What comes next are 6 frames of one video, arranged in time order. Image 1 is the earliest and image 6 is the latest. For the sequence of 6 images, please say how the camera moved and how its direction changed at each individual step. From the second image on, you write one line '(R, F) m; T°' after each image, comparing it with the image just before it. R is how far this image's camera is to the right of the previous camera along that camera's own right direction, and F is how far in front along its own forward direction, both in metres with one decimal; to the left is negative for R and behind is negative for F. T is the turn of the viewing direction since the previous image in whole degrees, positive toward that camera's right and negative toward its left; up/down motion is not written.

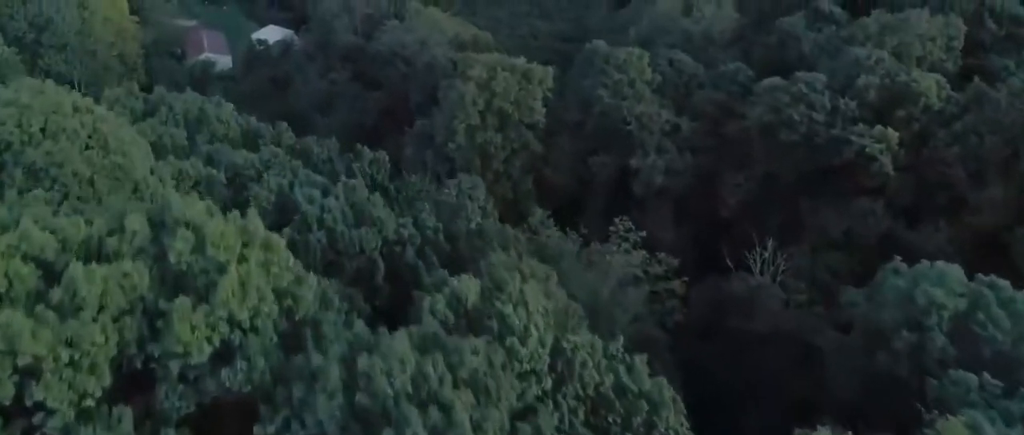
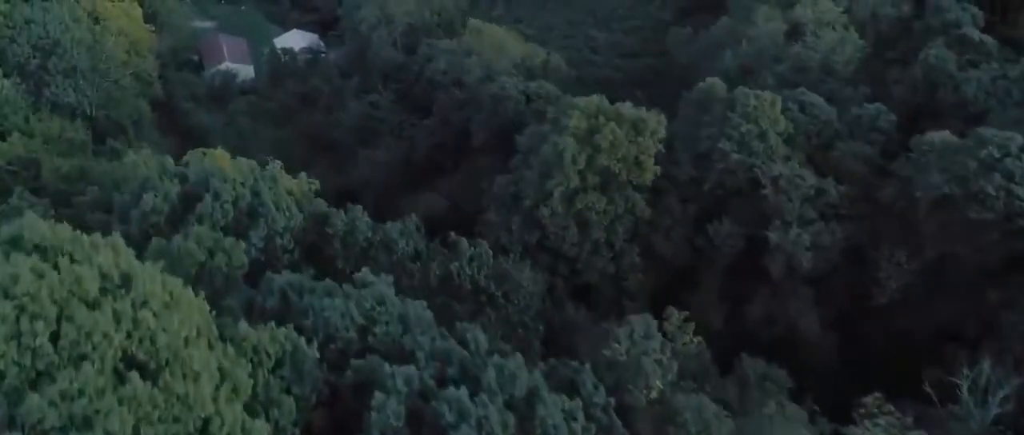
(-1.6, +2.6) m; 0°
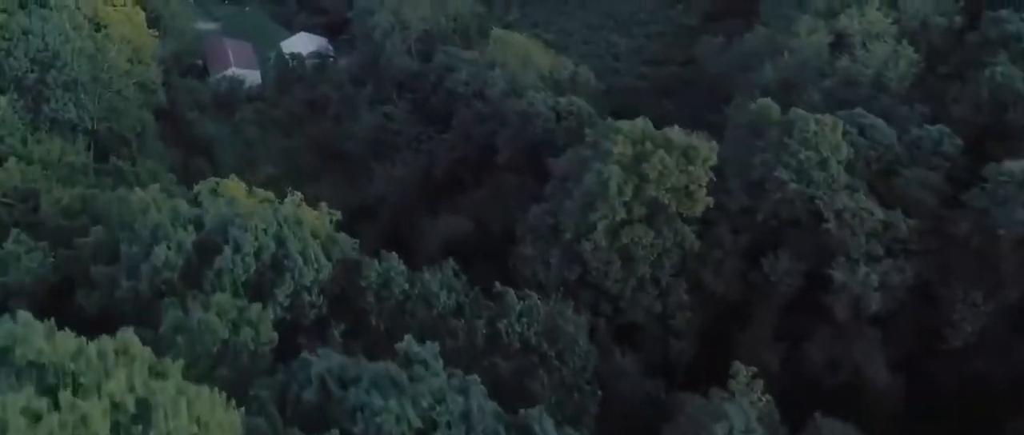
(-0.6, +1.0) m; 0°
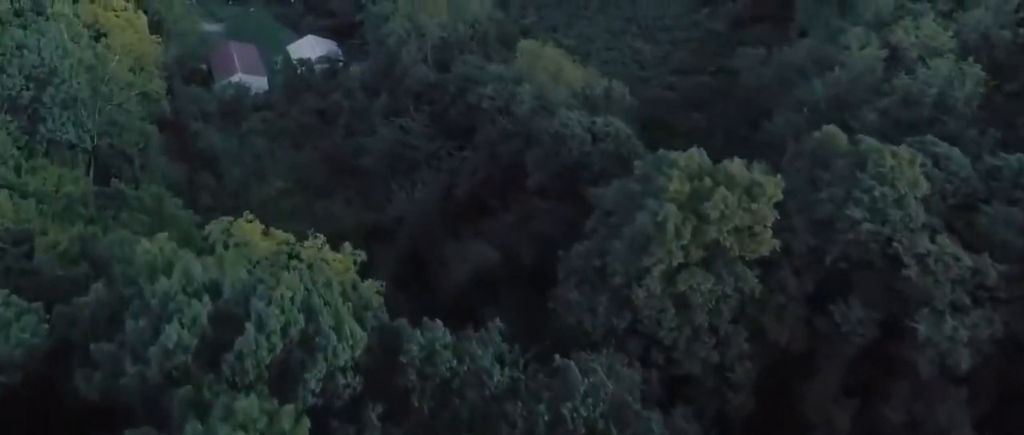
(-0.6, +1.1) m; 0°
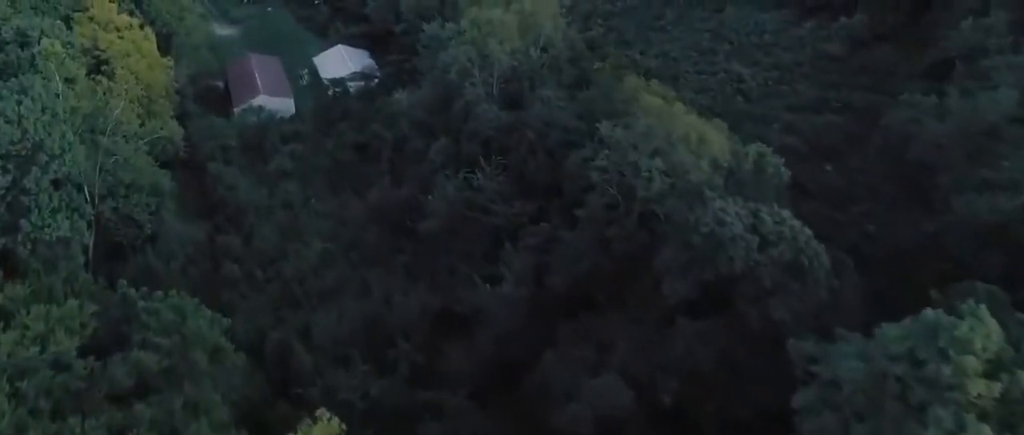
(-1.9, +3.6) m; 0°
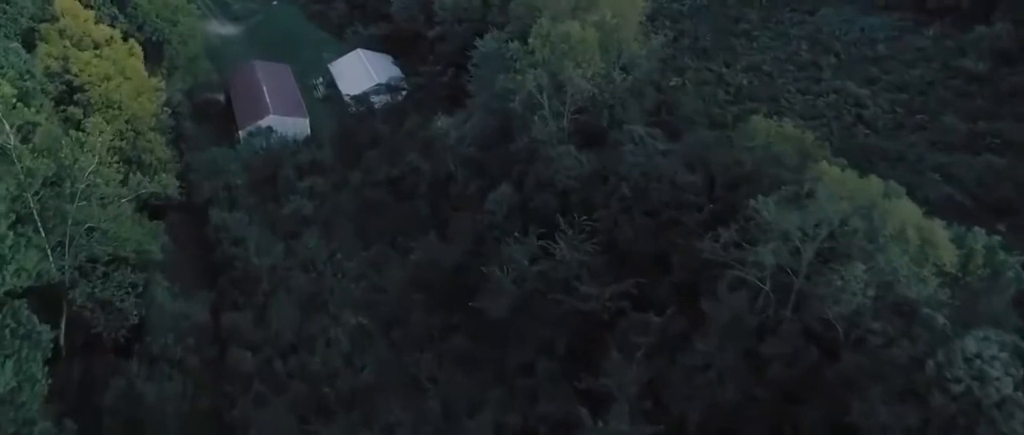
(-1.5, +3.5) m; 0°
